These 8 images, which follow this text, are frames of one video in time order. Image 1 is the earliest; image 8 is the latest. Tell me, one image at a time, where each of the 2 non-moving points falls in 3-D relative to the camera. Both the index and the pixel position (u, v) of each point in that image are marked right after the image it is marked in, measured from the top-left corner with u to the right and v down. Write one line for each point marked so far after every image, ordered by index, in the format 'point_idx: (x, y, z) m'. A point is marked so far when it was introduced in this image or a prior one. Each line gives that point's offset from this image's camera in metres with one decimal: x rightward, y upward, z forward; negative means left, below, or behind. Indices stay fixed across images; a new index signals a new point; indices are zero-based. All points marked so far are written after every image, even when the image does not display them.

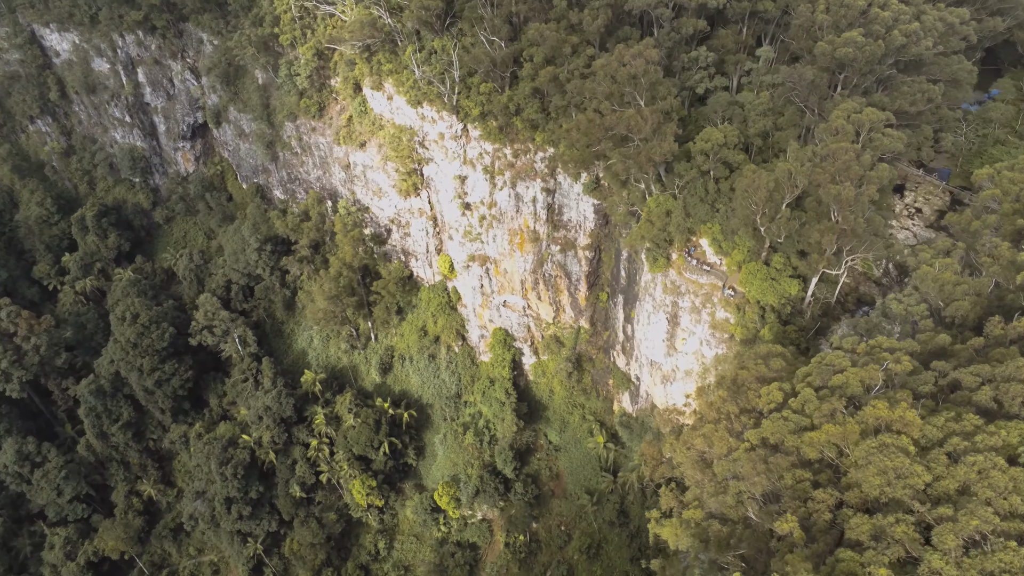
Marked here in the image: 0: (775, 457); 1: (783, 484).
0: (+3.7, -2.4, +10.4) m
1: (+3.8, -2.7, +10.2) m
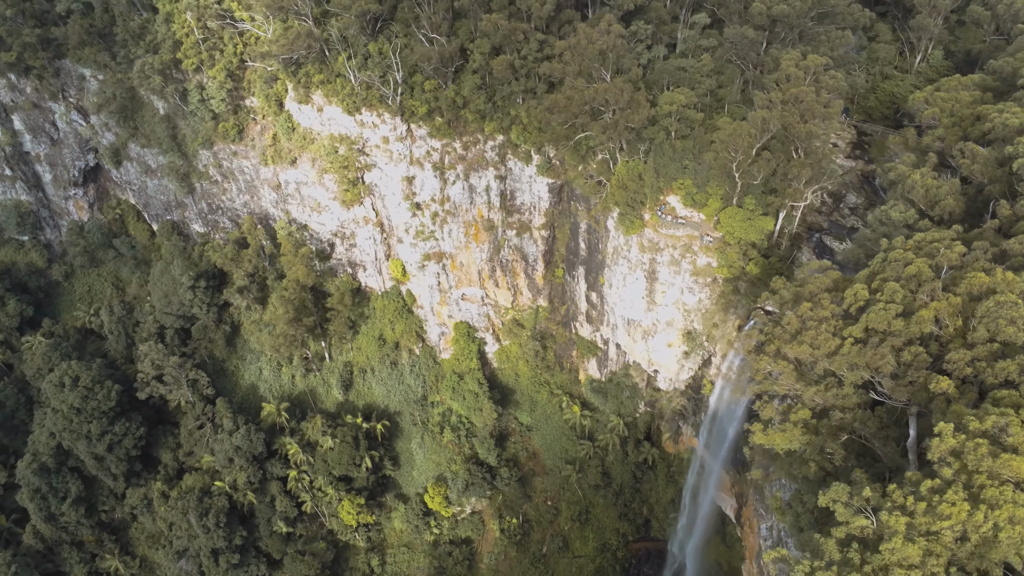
0: (+6.2, -0.9, +12.1) m
1: (+6.3, -1.2, +11.9) m
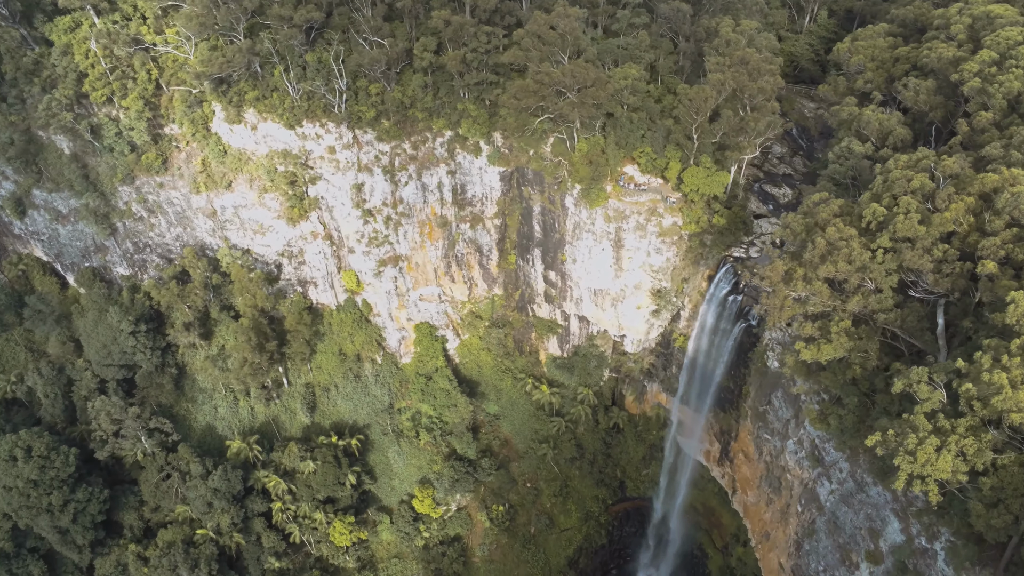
0: (+7.8, +0.8, +14.1) m
1: (+8.0, +0.5, +14.0) m
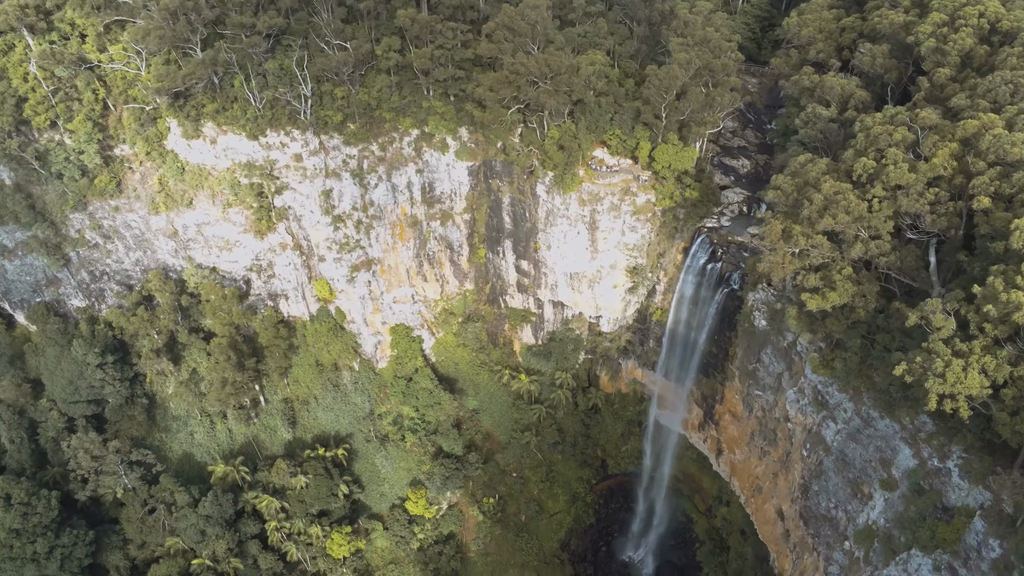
0: (+8.4, +2.0, +15.5) m
1: (+8.6, +1.8, +15.3) m
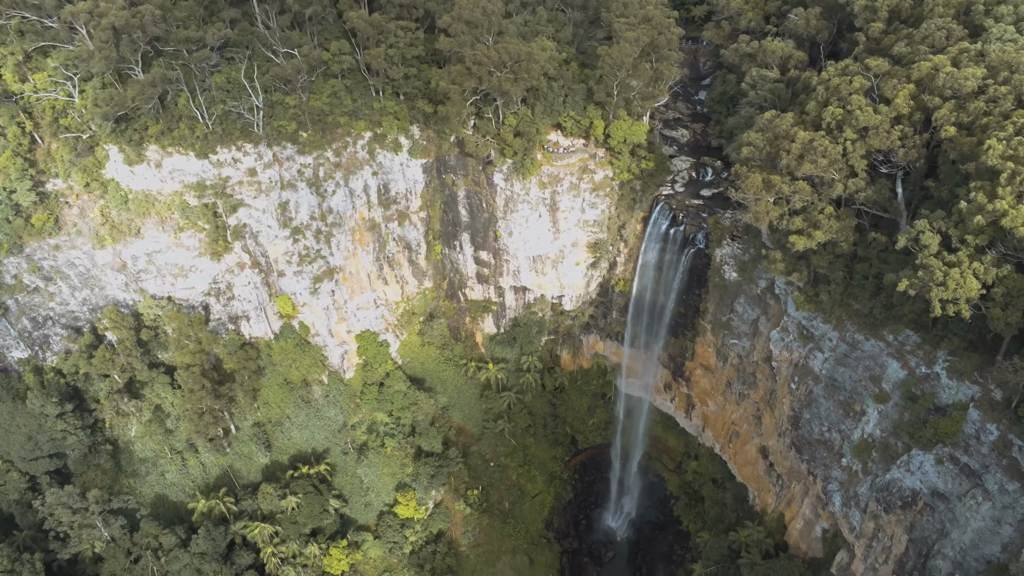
0: (+8.6, +3.7, +17.4) m
1: (+9.0, +3.5, +17.3) m
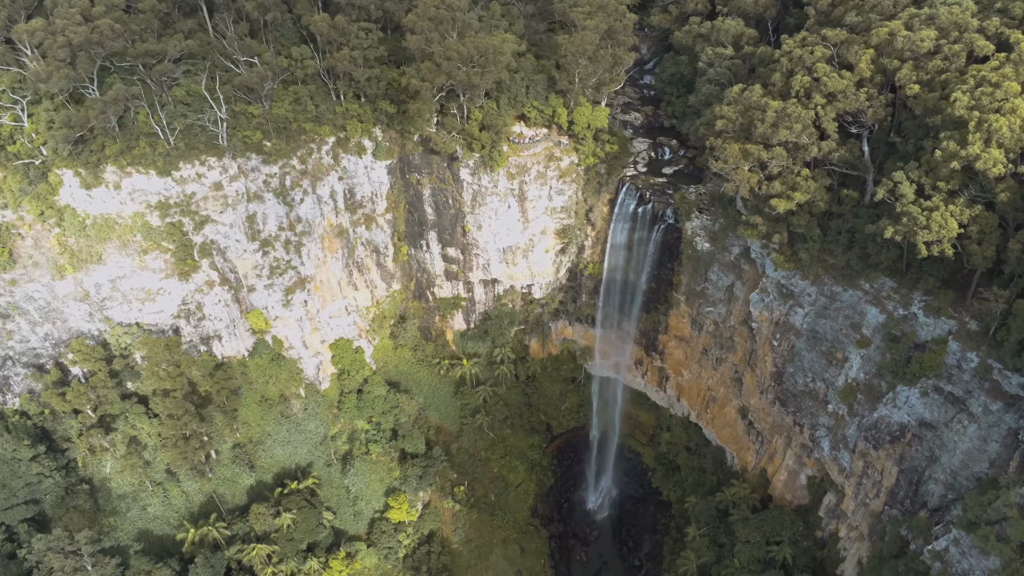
0: (+8.5, +4.9, +18.8) m
1: (+8.9, +4.7, +18.7) m
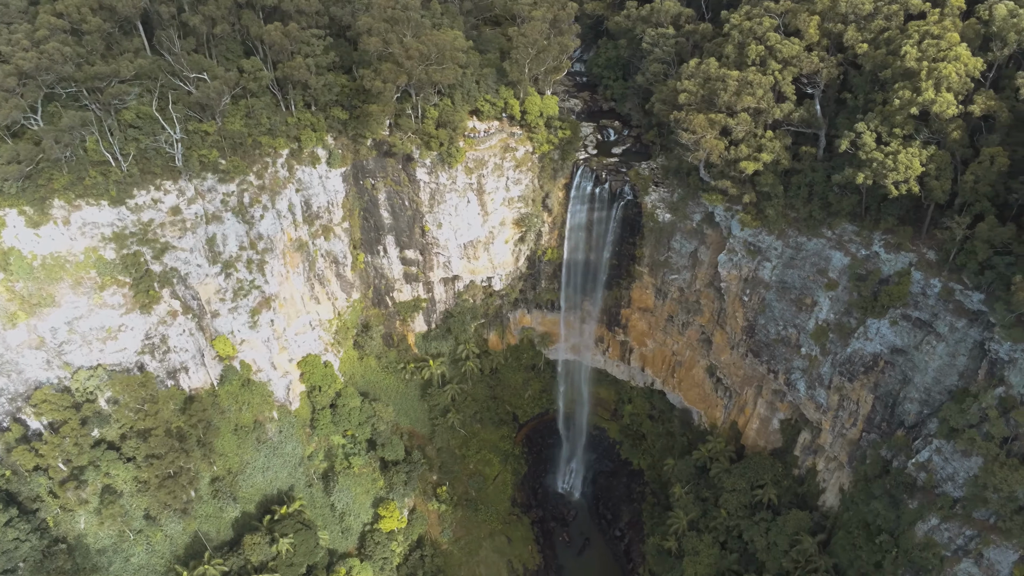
0: (+8.0, +6.4, +20.5) m
1: (+8.4, +6.2, +20.5) m
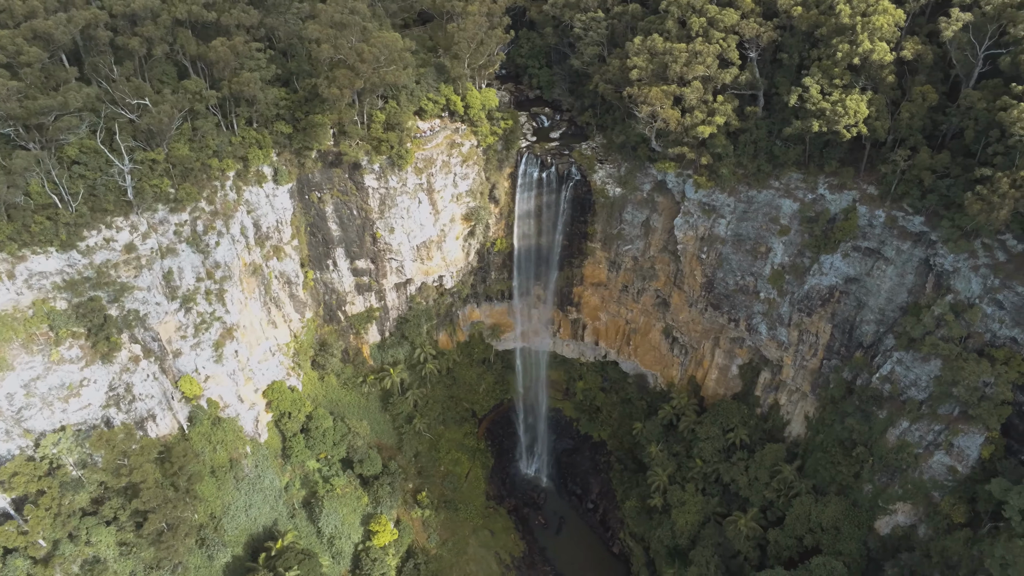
0: (+6.9, +7.9, +22.4) m
1: (+7.3, +7.8, +22.4) m
